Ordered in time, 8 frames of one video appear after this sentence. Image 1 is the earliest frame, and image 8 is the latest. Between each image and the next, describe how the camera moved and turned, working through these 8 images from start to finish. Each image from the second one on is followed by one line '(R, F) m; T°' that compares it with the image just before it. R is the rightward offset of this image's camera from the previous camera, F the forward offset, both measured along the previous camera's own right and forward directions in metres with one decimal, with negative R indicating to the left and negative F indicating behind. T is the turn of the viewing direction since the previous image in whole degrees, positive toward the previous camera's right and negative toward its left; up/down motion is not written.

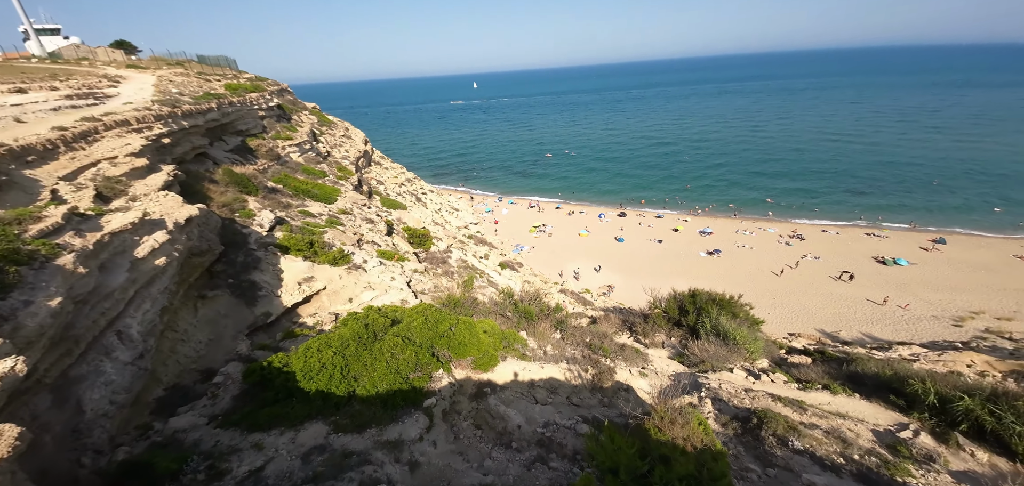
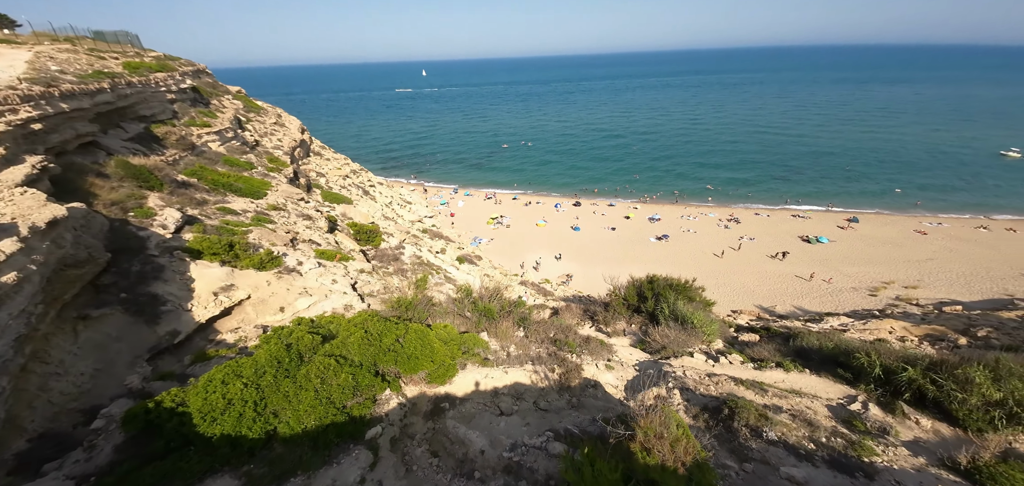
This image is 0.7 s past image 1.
(-0.1, +1.0) m; +7°
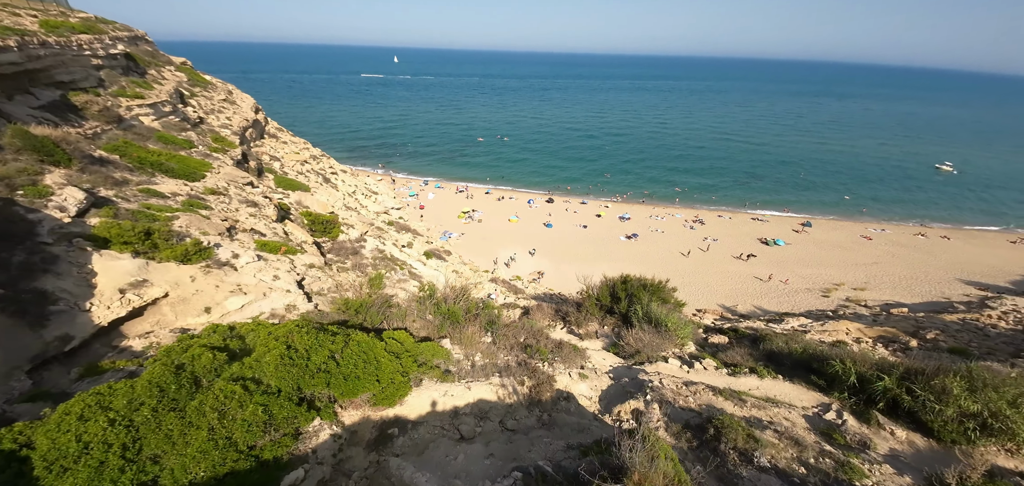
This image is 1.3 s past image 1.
(0.0, +1.1) m; +5°
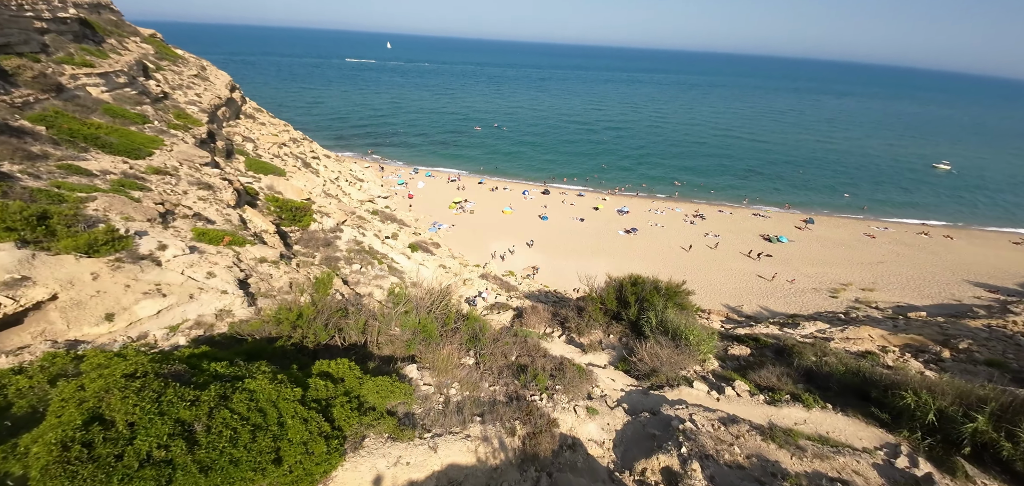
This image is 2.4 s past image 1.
(0.0, +2.3) m; +1°
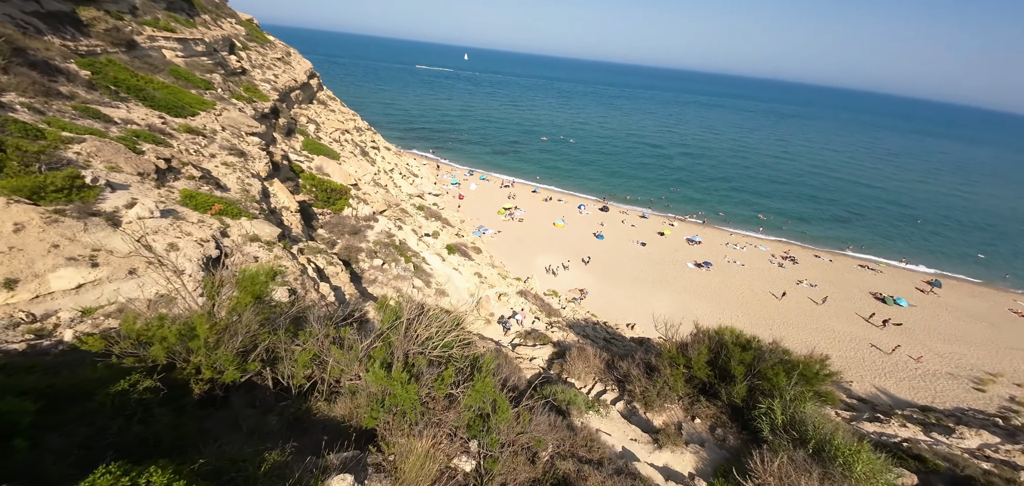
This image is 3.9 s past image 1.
(-0.1, +3.3) m; -8°
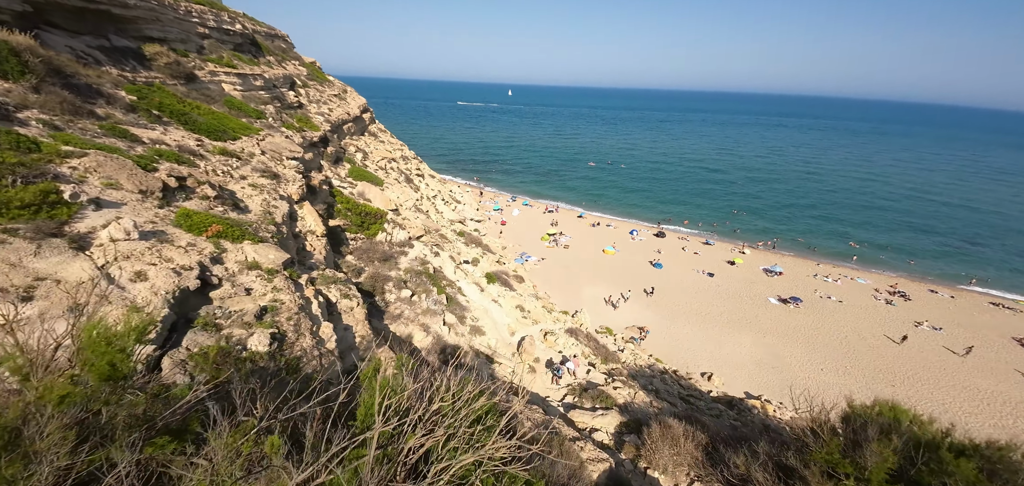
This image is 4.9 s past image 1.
(-0.2, +2.4) m; -7°
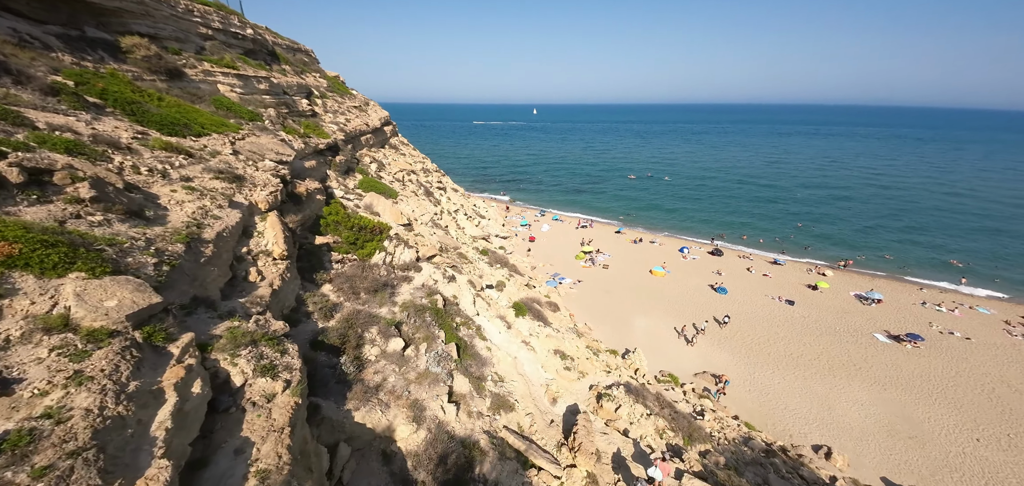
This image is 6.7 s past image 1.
(-0.3, +4.2) m; -4°
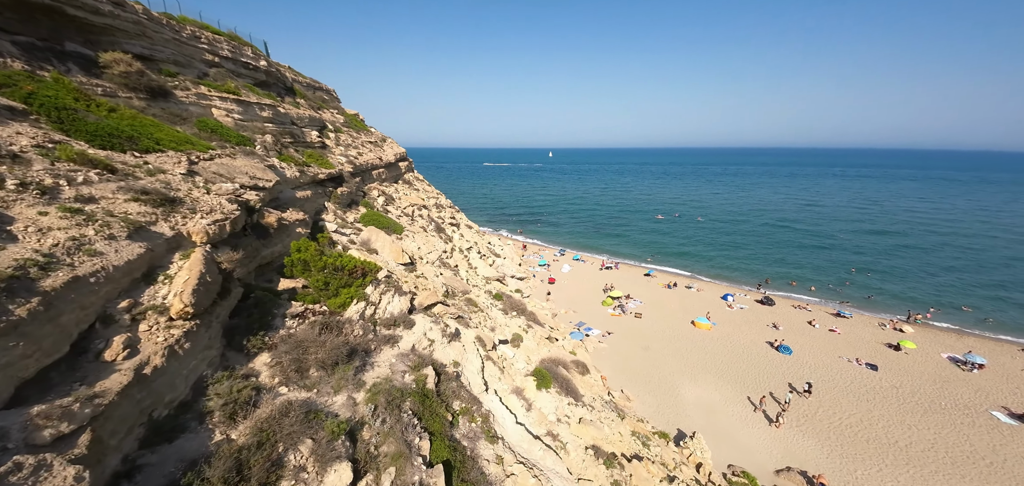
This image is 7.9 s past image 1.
(-0.2, +3.1) m; -2°
